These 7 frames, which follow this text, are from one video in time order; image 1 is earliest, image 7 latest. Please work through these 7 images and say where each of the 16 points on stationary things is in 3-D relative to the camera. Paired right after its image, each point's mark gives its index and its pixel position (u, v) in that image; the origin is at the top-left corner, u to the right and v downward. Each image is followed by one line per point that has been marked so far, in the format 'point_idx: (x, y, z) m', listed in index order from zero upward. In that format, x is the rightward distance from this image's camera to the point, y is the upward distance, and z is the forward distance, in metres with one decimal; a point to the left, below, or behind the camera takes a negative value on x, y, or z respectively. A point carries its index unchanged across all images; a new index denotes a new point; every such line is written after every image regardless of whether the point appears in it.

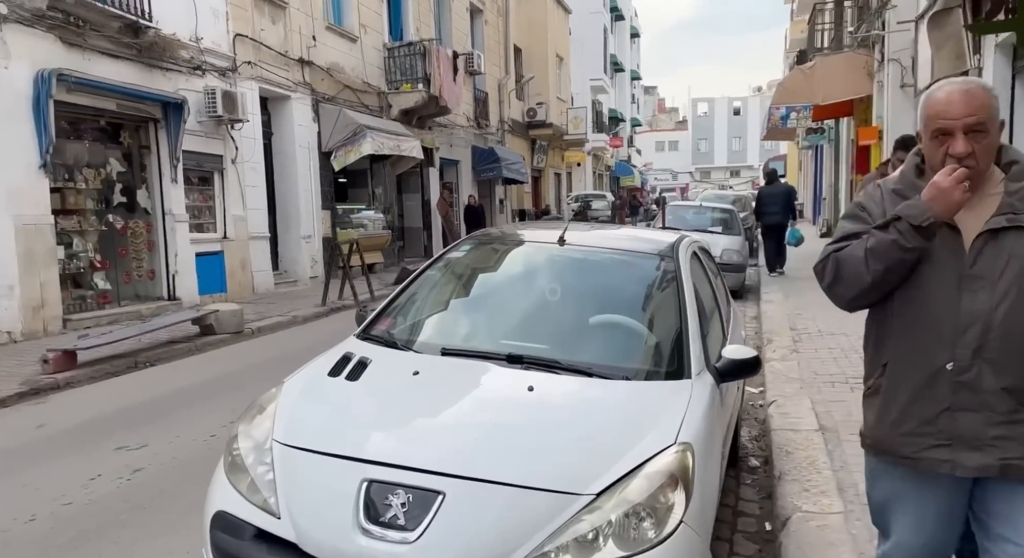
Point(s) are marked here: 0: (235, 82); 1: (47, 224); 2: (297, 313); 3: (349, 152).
0: (-4.5, +3.1, +12.8) m
1: (-5.6, +0.7, +9.5) m
2: (-3.2, -0.5, +11.7) m
3: (-3.1, +2.3, +14.6) m
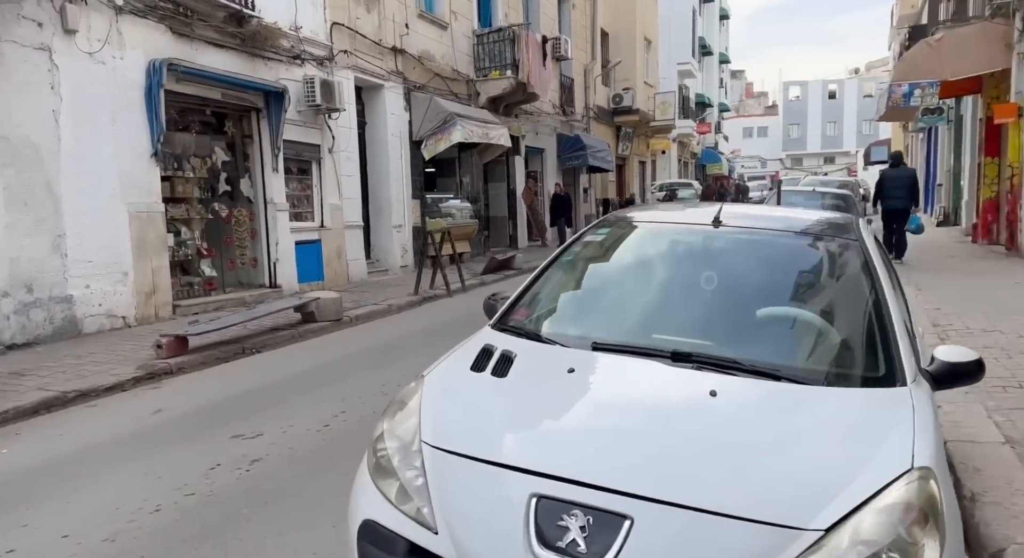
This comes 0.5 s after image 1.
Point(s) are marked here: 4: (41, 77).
0: (-2.9, +3.3, +12.8) m
1: (-4.3, +0.8, +9.7) m
2: (-1.8, -0.3, +11.6) m
3: (-1.3, +2.5, +14.5) m
4: (-4.9, +2.1, +8.4) m
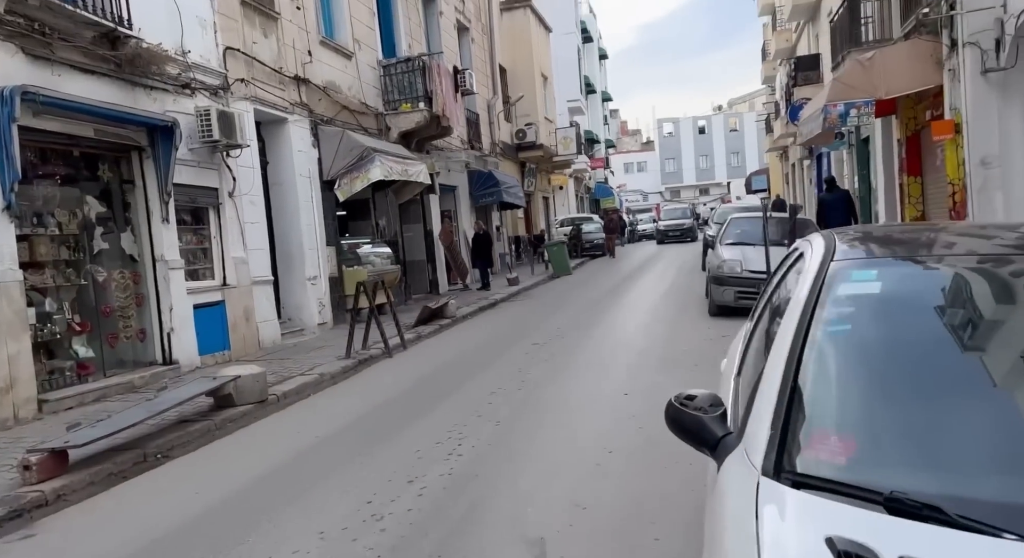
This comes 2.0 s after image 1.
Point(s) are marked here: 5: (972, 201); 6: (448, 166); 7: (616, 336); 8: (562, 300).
0: (-3.9, +2.4, +10.9) m
1: (-4.7, 0.0, +7.5) m
2: (-2.3, -1.1, +9.7) m
3: (-2.5, +1.6, +12.7) m
4: (-5.2, +1.3, +6.1) m
5: (+7.2, +1.2, +12.9) m
6: (-1.6, +2.8, +19.5) m
7: (+1.4, -0.8, +10.4) m
8: (+1.0, -0.4, +16.1) m
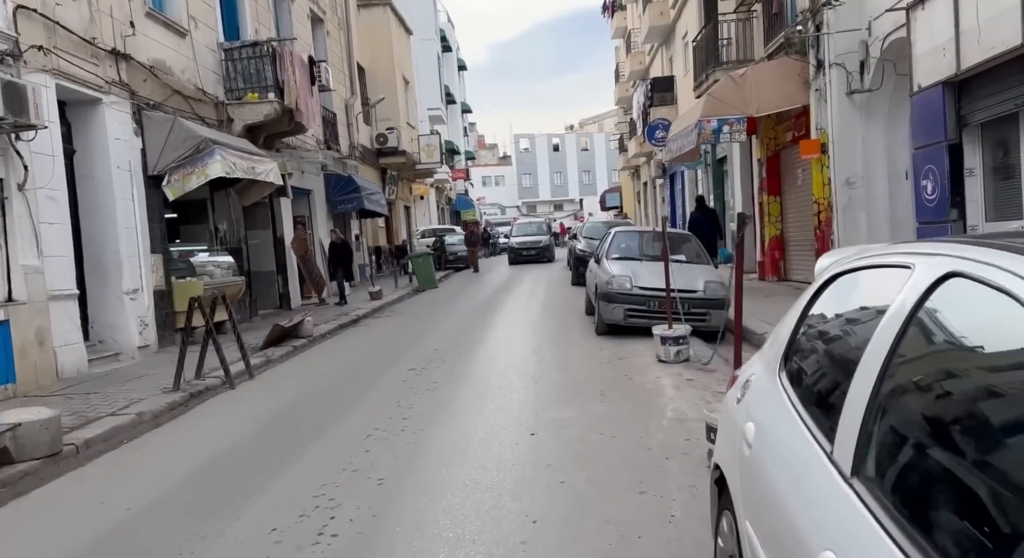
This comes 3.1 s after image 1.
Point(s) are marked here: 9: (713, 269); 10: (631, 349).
0: (-5.4, +2.2, +8.7) m
1: (-5.5, -0.1, +5.2) m
2: (-3.6, -1.3, +7.8) m
3: (-4.4, +1.4, +10.8) m
4: (-5.7, +1.3, +3.8) m
5: (+5.1, +0.9, +12.8) m
6: (-4.8, +2.5, +17.6) m
7: (-0.2, -1.0, +9.2) m
8: (-1.6, -0.7, +14.7) m
9: (+2.8, +0.1, +11.2) m
10: (+1.4, -0.9, +9.4) m
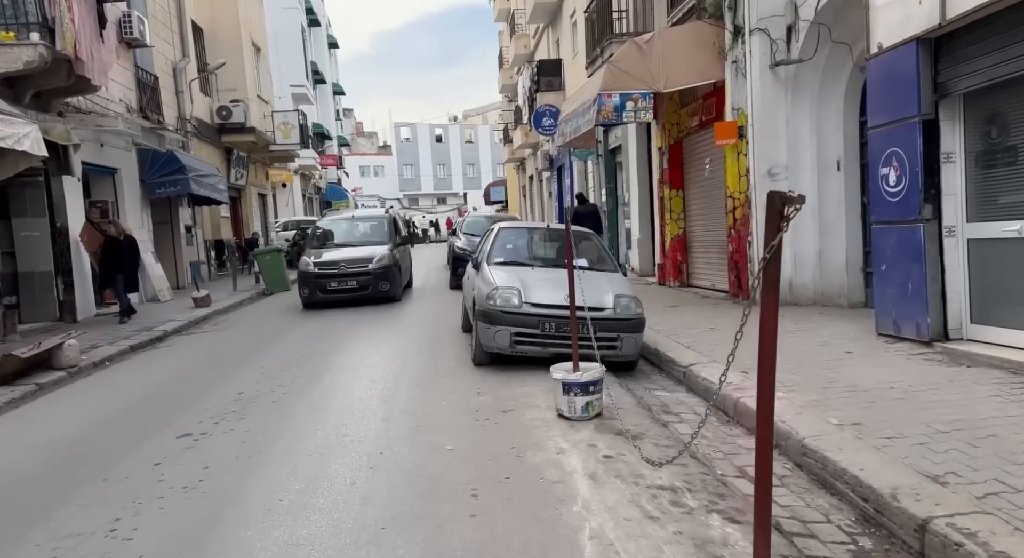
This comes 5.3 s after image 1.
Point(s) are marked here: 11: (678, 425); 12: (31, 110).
0: (-6.5, +2.1, +4.9) m
1: (-6.2, -0.2, +1.4) m
2: (-4.7, -1.4, +4.3) m
3: (-5.9, +1.3, +7.1) m
4: (-6.2, +1.1, 0.0) m
5: (+3.2, +0.8, +10.5) m
6: (-7.3, +2.4, +13.8) m
7: (-1.5, -1.1, +6.1) m
8: (-3.7, -0.8, +11.5) m
9: (+1.1, 0.0, +8.6) m
10: (0.0, -1.0, +6.6) m
11: (+1.3, -1.1, +6.0) m
12: (-8.2, +2.9, +13.5) m
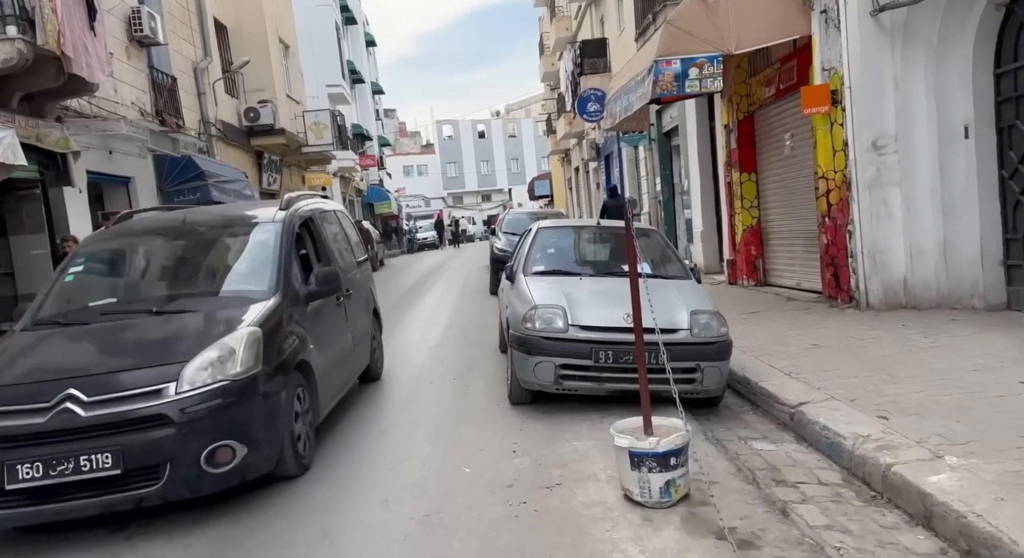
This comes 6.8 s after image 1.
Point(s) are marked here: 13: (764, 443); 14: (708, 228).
0: (-6.5, +1.8, +3.5) m
1: (-6.3, -0.6, 0.0) m
2: (-4.6, -1.7, +2.8) m
3: (-5.6, +1.0, +5.7) m
4: (-6.4, +0.7, -1.4) m
5: (+3.7, +0.8, +8.5) m
6: (-6.6, +2.1, +12.5) m
7: (-1.2, -1.3, +4.4) m
8: (-3.1, -1.0, +9.9) m
9: (+1.5, -0.1, +6.7) m
10: (+0.3, -1.1, +4.8) m
11: (+1.5, -1.2, +4.1) m
12: (-7.6, +2.6, +12.2) m
13: (+1.7, -1.1, +5.3) m
14: (+3.5, +0.9, +14.1) m
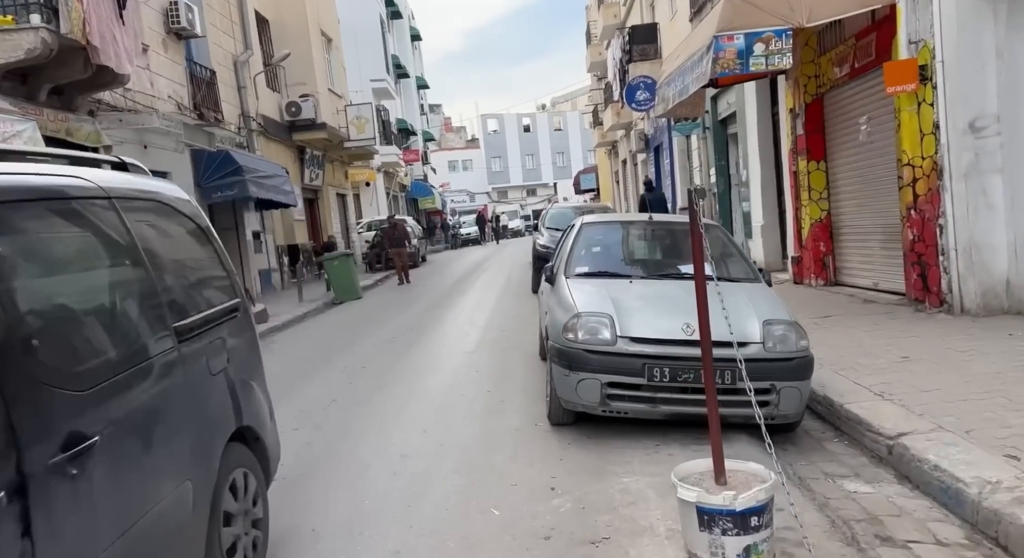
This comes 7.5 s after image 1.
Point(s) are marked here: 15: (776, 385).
0: (-6.3, +1.7, +3.1) m
1: (-6.3, -0.7, -0.4) m
2: (-4.5, -1.7, +2.2) m
3: (-5.4, +0.9, +5.2) m
4: (-6.5, +0.7, -1.9) m
5: (+4.1, +0.8, +7.4) m
6: (-6.0, +2.1, +12.0) m
7: (-1.0, -1.3, +3.7) m
8: (-2.6, -1.0, +9.2) m
9: (+1.8, -0.1, +5.7) m
10: (+0.5, -1.2, +4.0) m
11: (+1.7, -1.2, +3.2) m
12: (-6.9, +2.6, +11.8) m
13: (+1.9, -1.1, +4.3) m
14: (+4.2, +0.9, +13.0) m
15: (+1.6, -0.6, +4.9) m
